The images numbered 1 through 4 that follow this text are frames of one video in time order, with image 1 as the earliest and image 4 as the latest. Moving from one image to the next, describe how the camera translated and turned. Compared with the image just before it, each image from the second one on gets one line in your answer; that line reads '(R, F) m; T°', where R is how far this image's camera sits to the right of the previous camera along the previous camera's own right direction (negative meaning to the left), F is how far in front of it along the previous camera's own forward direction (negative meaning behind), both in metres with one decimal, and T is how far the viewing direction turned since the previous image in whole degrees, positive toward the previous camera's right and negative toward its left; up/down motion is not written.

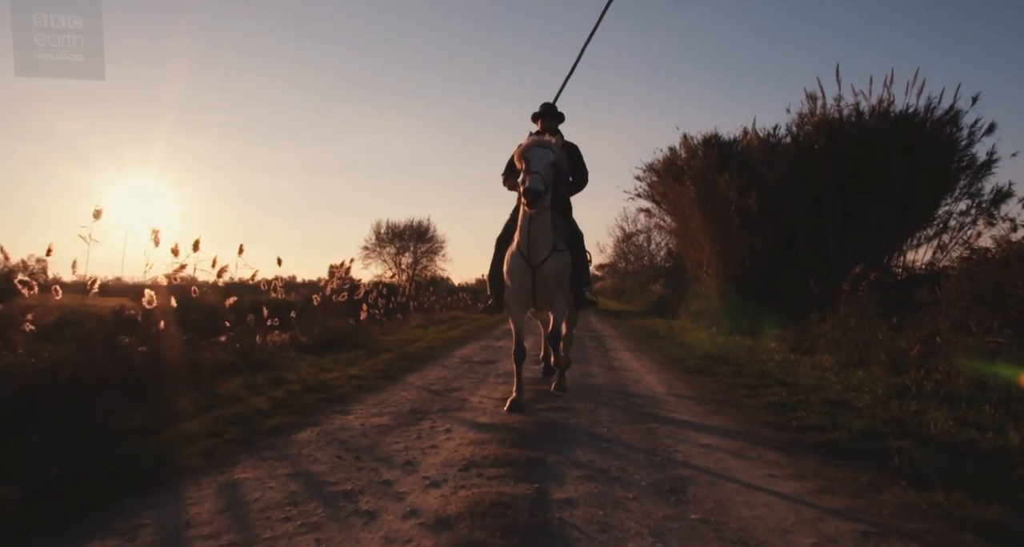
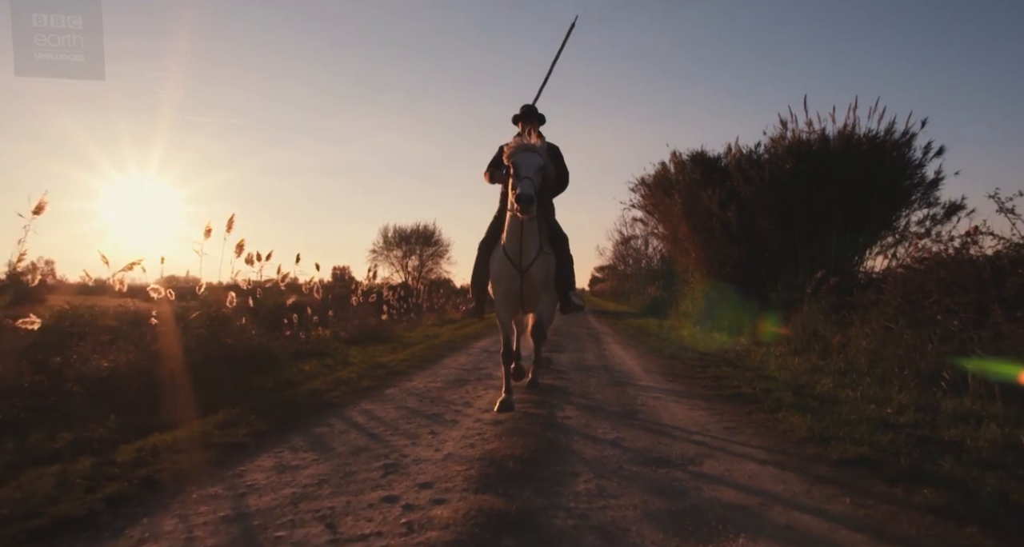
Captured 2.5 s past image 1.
(-0.2, -2.6) m; 0°
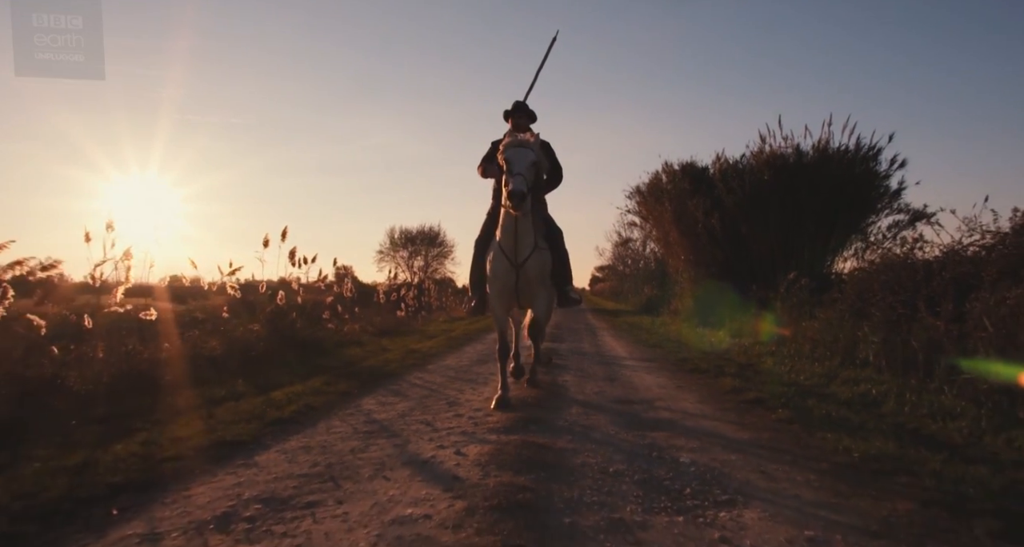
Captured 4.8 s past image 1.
(-0.2, -2.3) m; 0°
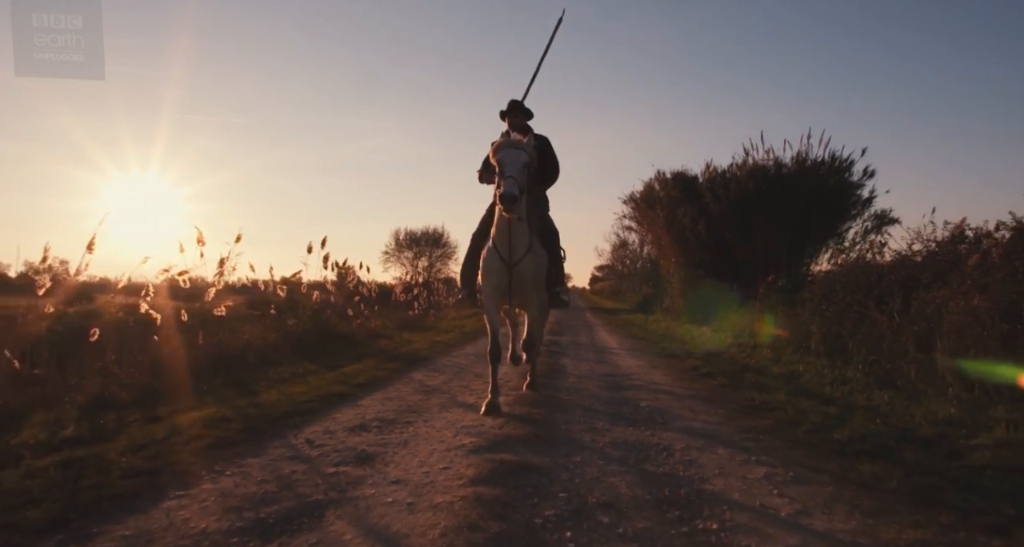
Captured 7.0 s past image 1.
(-0.2, -2.2) m; 0°
